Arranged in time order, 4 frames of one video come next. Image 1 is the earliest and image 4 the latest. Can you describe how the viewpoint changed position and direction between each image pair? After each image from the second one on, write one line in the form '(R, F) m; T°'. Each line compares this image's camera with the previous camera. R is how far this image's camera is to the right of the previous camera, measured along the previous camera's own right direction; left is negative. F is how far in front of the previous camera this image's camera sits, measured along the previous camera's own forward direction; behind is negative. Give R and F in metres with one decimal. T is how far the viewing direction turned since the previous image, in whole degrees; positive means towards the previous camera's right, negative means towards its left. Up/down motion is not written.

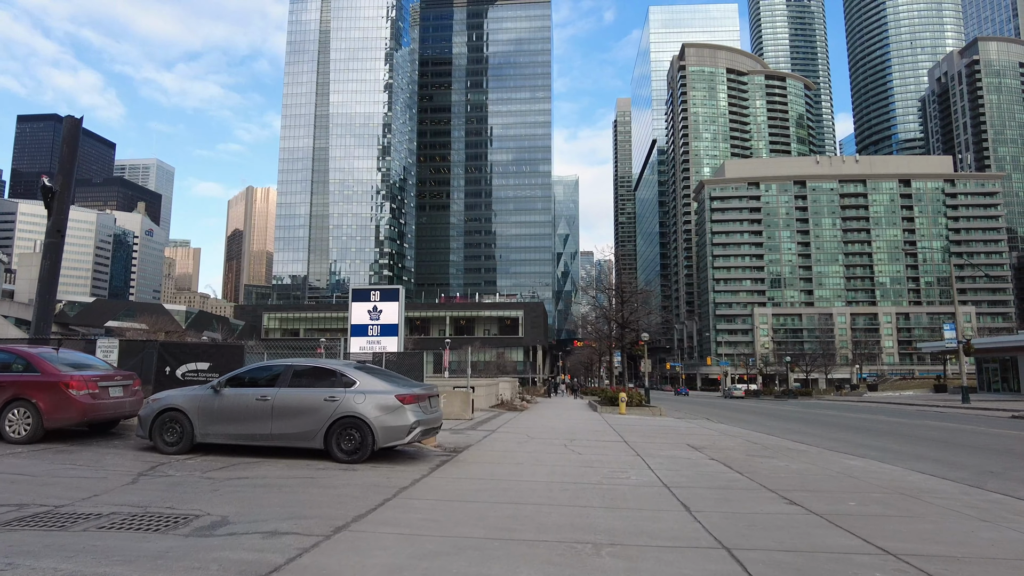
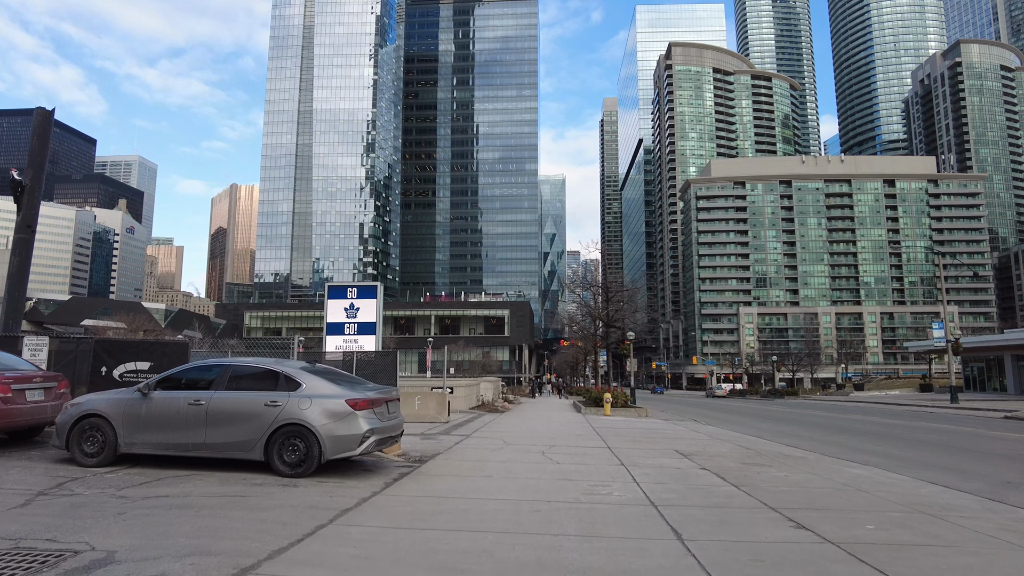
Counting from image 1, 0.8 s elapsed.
(+0.2, +0.9) m; +1°
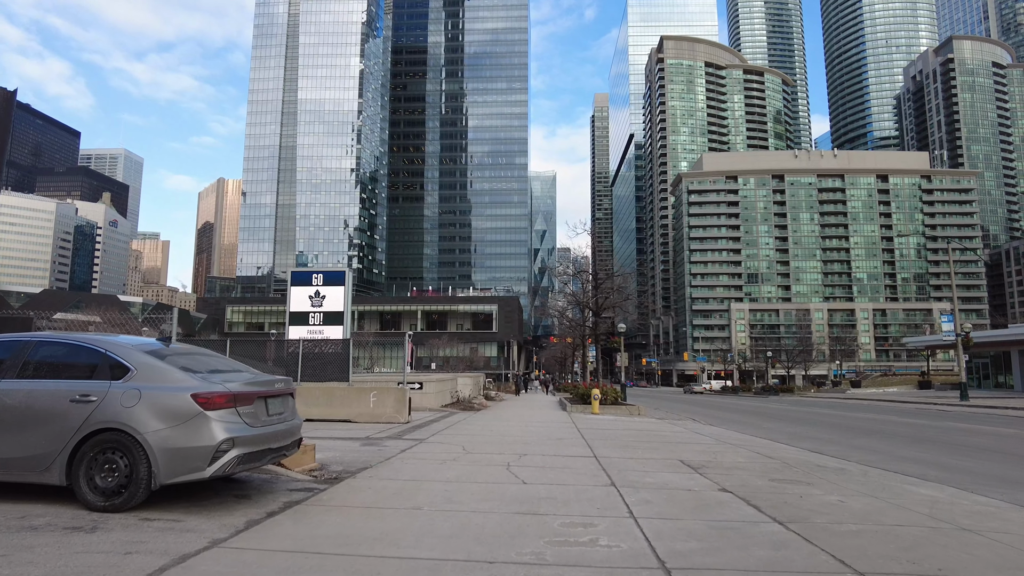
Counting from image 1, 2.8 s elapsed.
(+0.4, +2.4) m; +1°
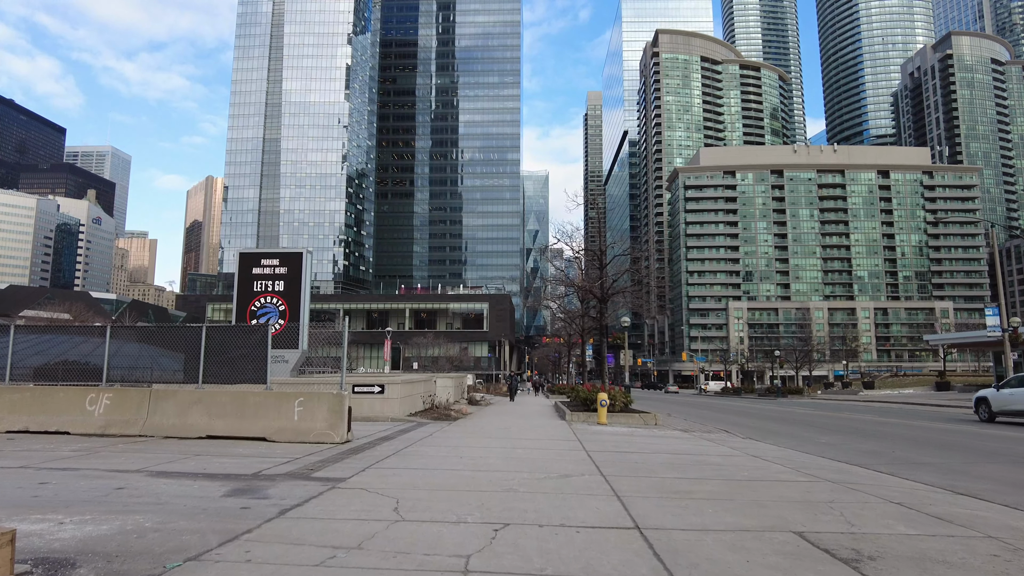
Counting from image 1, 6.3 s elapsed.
(+0.2, +4.0) m; +1°
